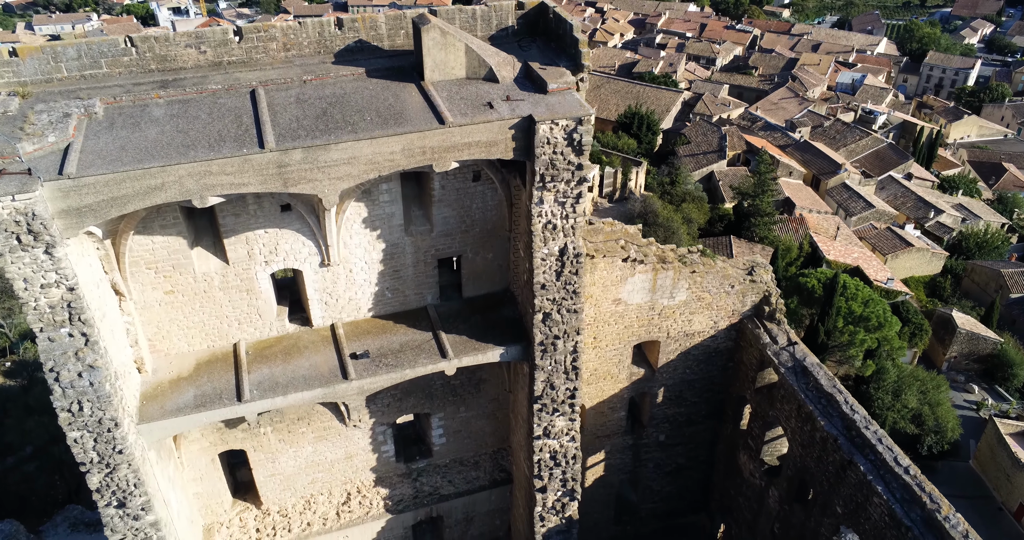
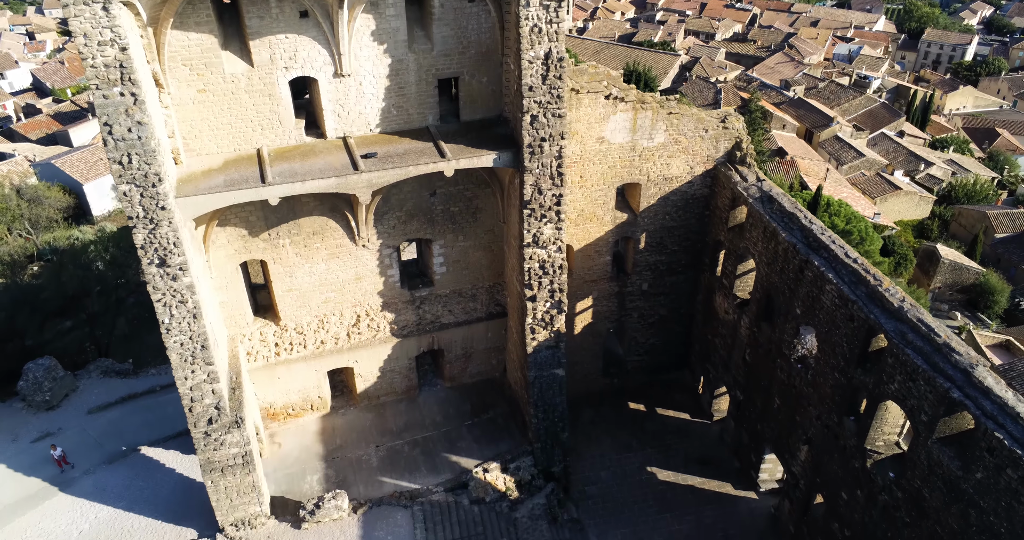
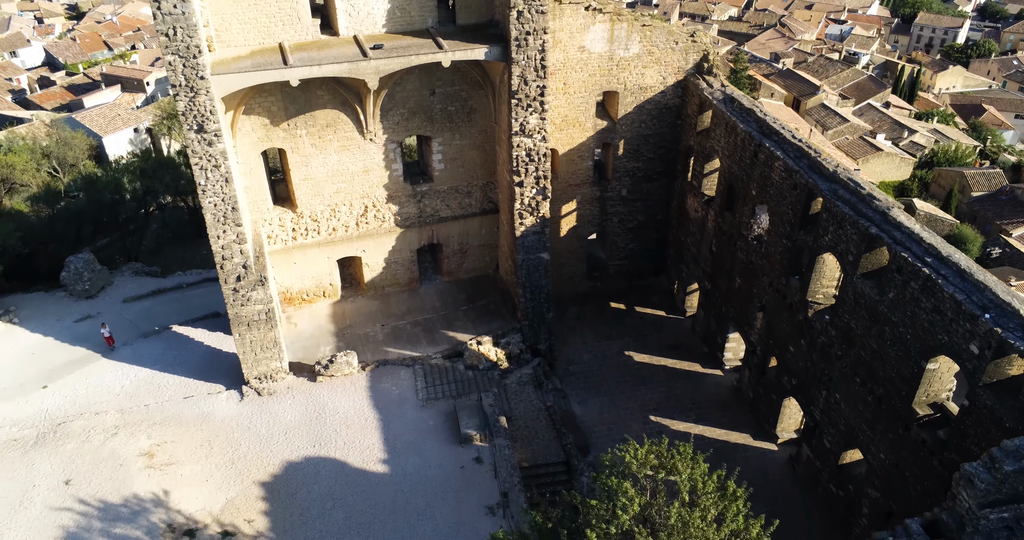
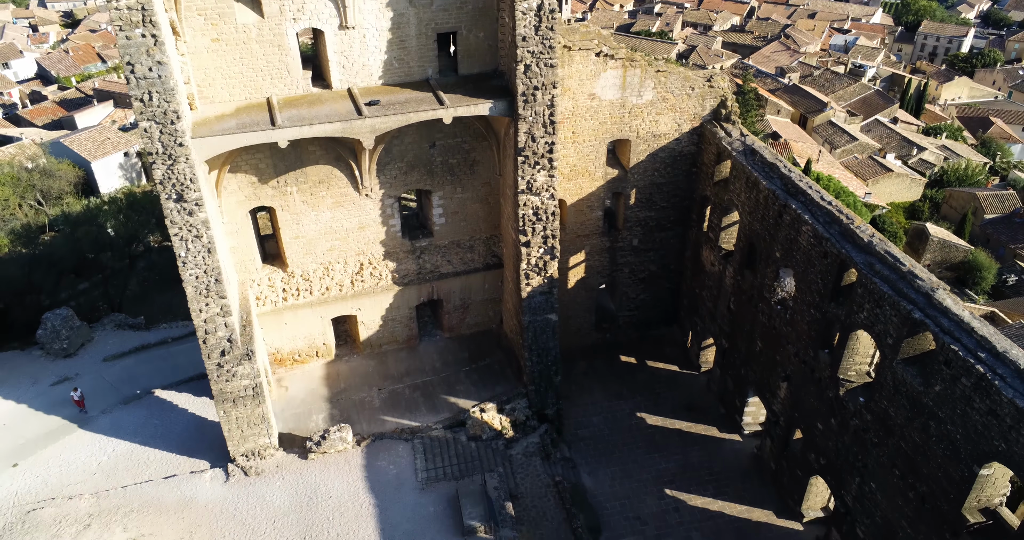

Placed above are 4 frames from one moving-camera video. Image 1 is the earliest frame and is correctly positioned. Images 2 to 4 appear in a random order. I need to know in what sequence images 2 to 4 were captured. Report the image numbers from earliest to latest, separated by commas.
2, 4, 3
